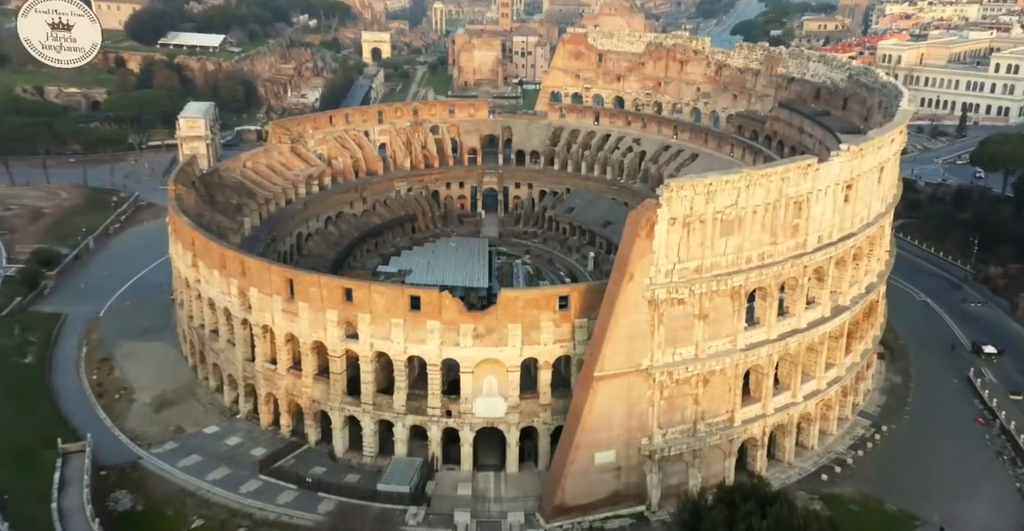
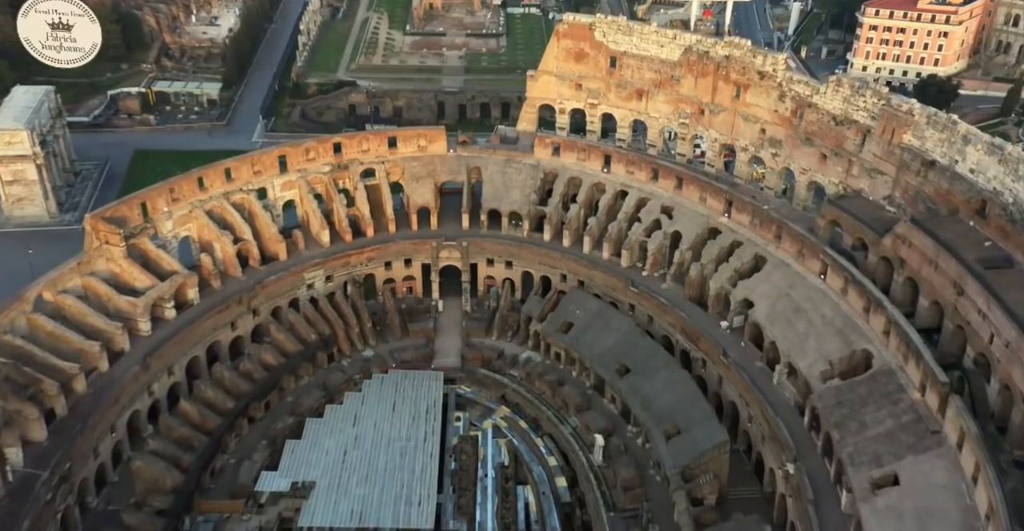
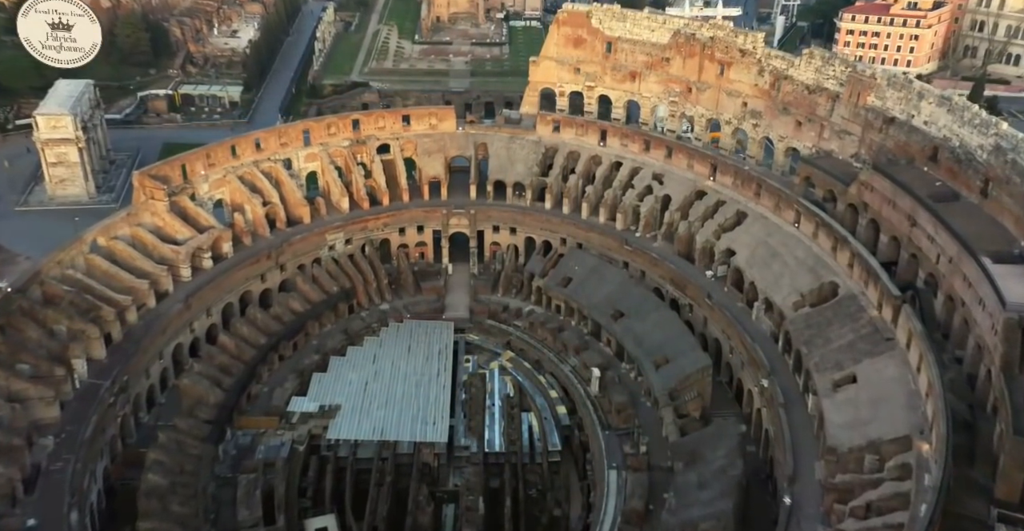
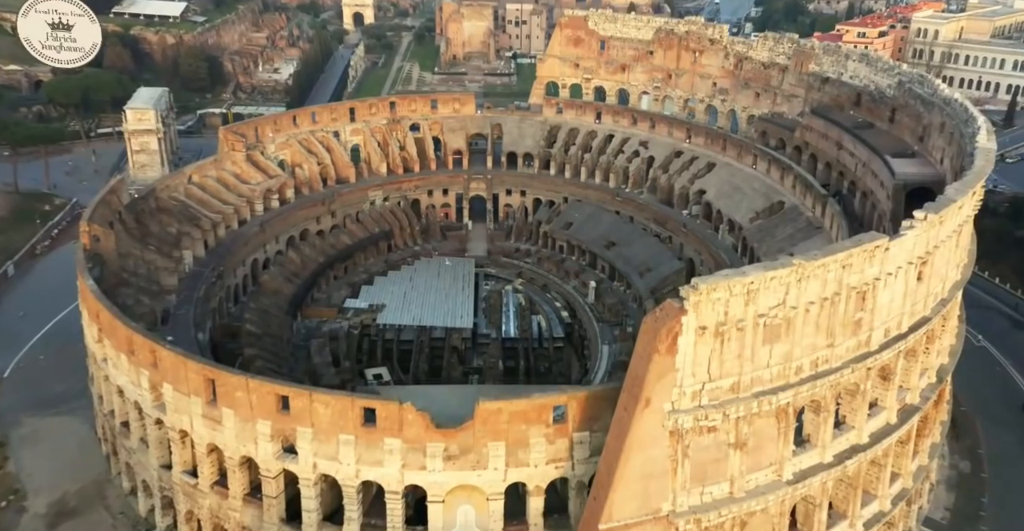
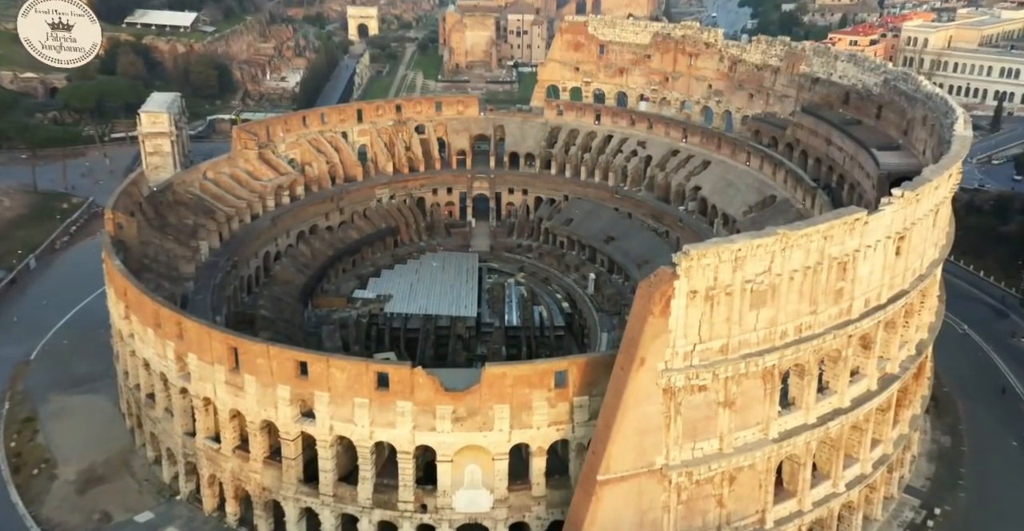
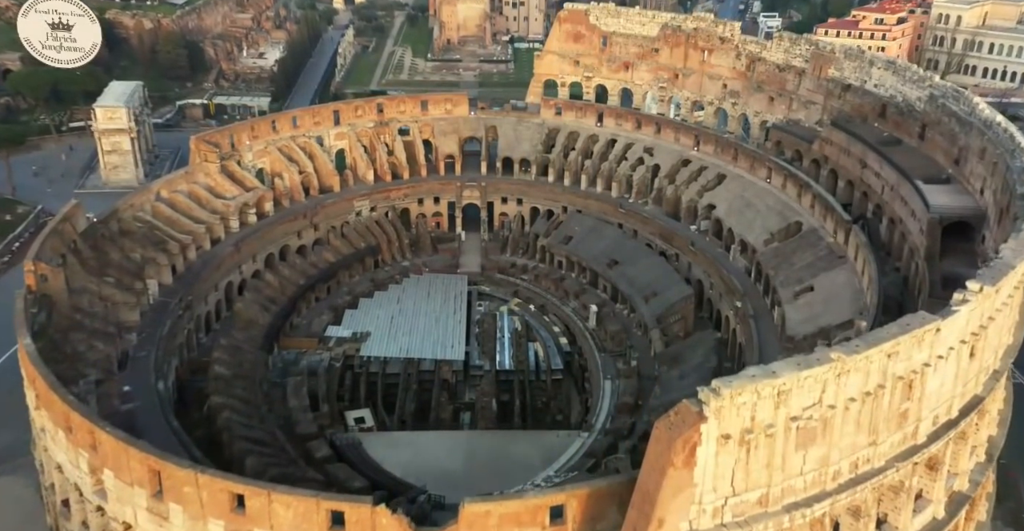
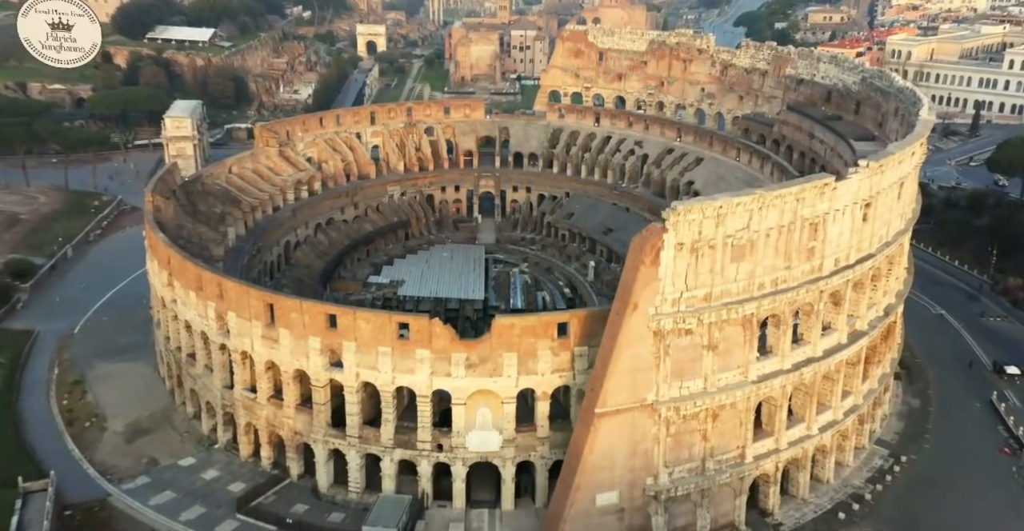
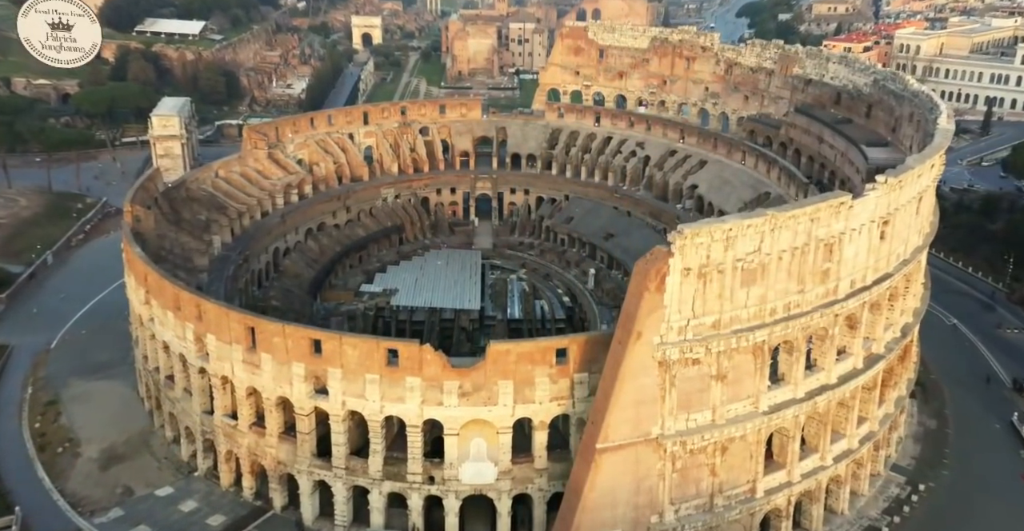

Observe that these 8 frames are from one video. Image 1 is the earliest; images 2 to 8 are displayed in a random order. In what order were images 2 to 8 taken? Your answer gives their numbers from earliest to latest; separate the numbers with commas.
7, 8, 5, 4, 6, 3, 2
